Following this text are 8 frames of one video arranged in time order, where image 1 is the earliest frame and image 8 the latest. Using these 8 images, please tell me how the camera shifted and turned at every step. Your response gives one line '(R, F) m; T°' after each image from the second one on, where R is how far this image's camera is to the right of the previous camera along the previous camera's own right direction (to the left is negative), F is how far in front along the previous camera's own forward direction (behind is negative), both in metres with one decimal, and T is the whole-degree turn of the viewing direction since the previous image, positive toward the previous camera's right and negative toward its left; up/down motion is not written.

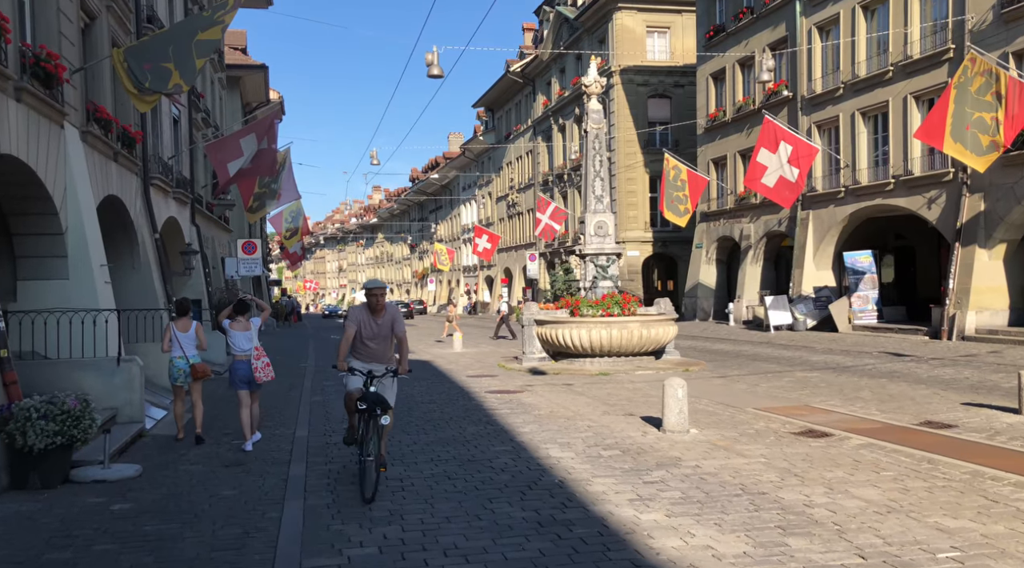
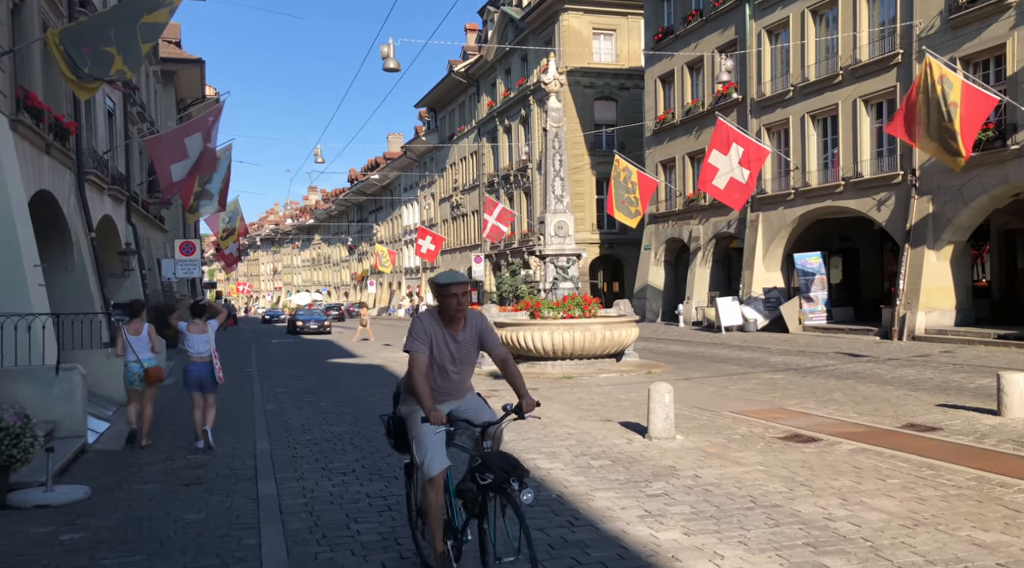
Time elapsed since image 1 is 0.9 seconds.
(-0.5, +0.5) m; +4°
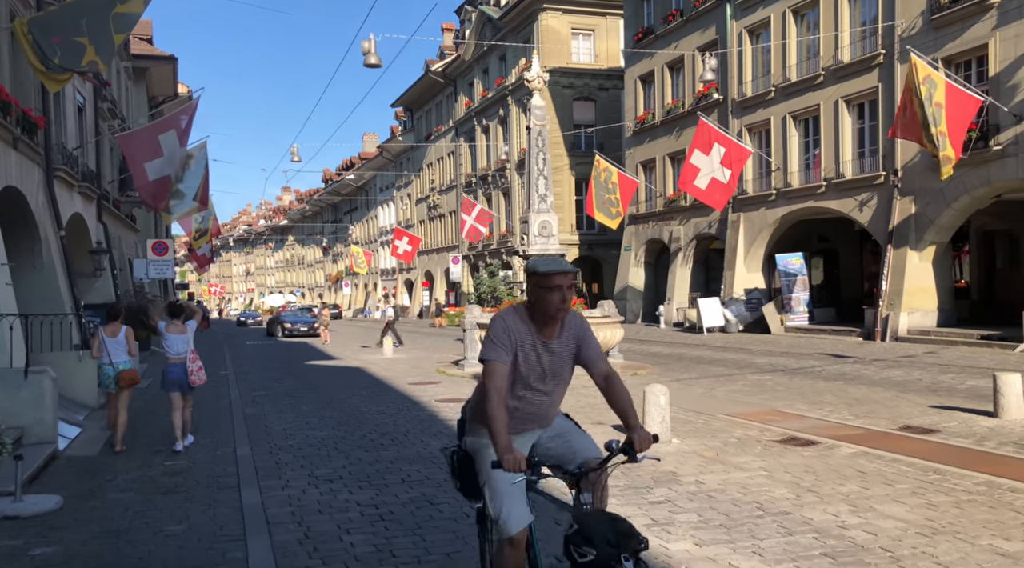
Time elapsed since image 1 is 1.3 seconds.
(-0.2, +0.3) m; +2°
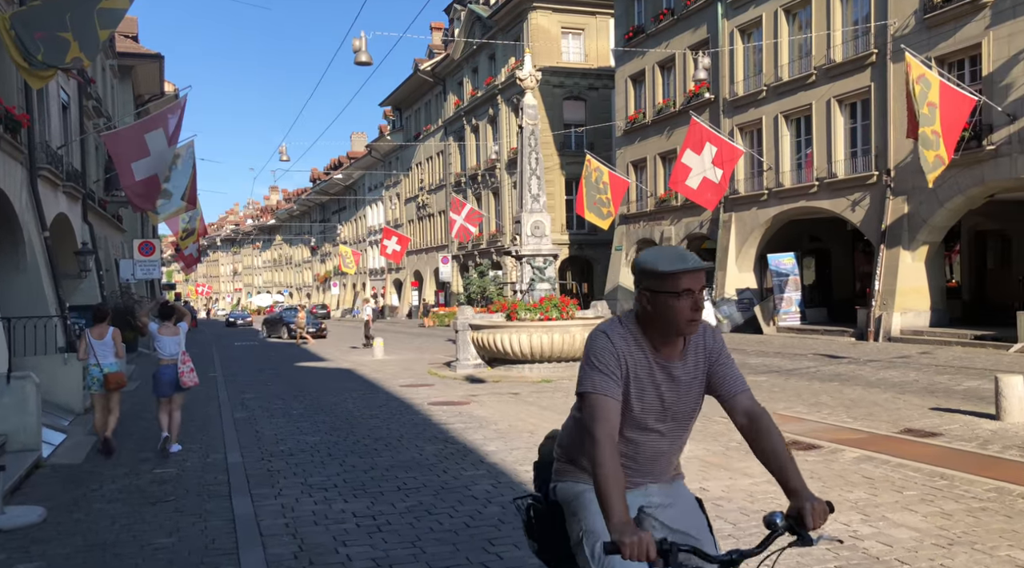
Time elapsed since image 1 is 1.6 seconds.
(-0.1, +0.2) m; +1°
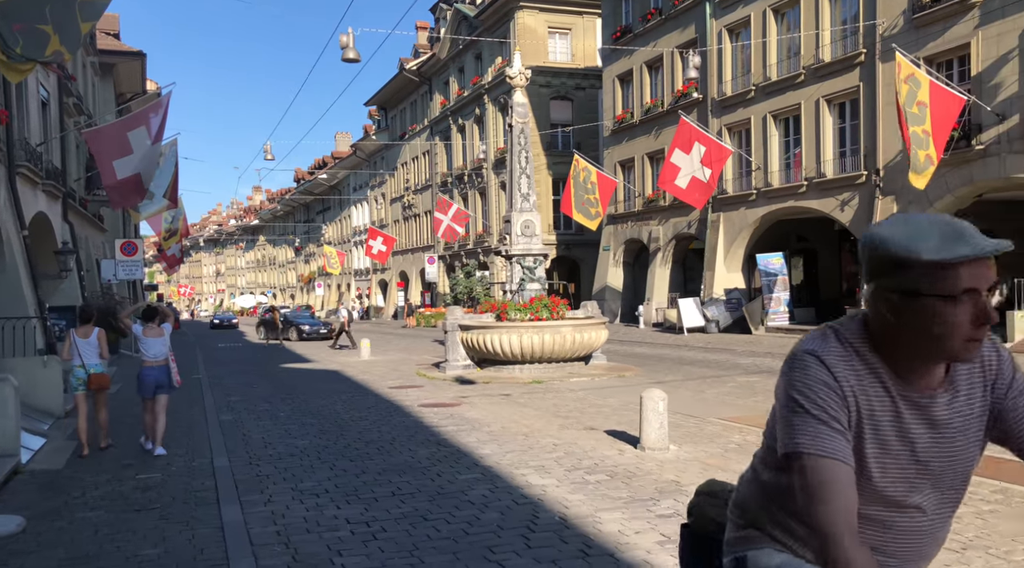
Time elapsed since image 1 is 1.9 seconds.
(-0.1, +0.2) m; +1°
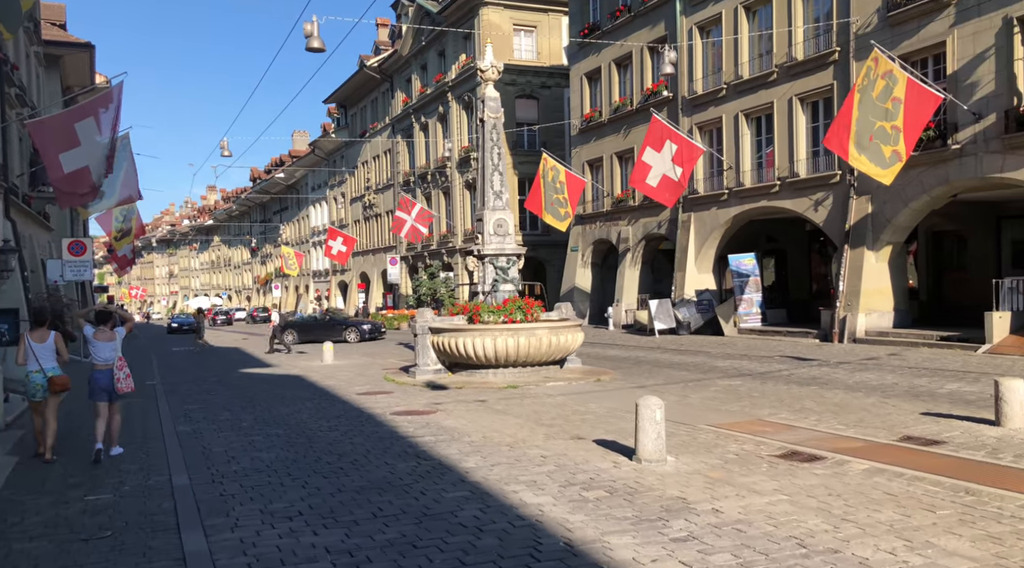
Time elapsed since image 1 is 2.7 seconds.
(-0.3, +0.7) m; +3°
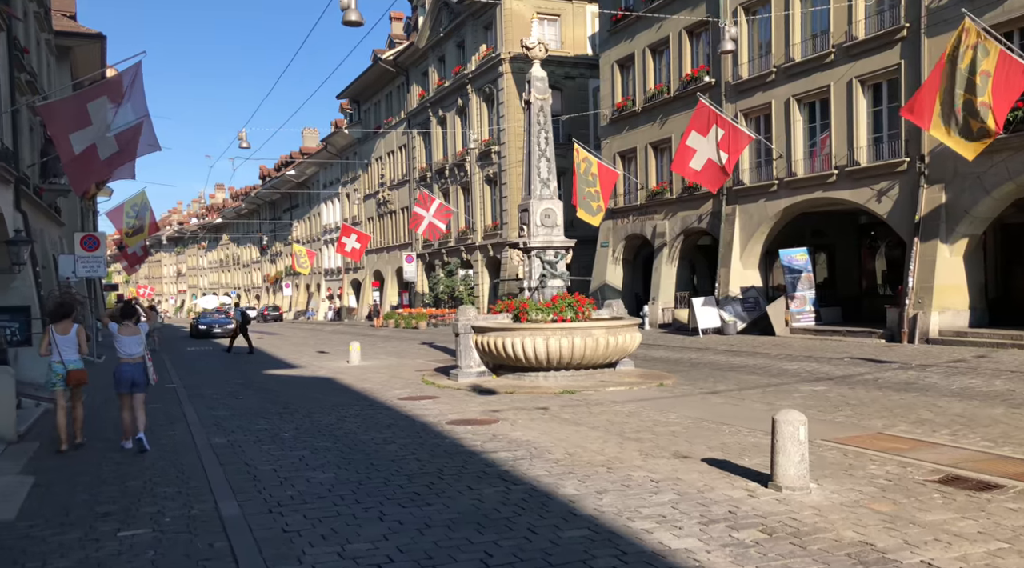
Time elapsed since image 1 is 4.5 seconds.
(-0.9, +1.5) m; 0°
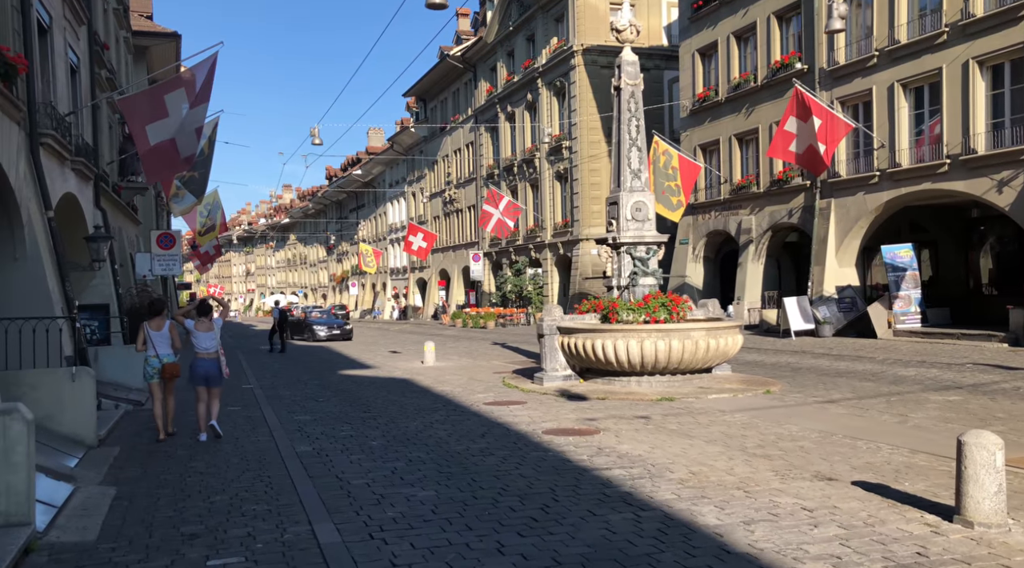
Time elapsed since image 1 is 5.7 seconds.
(-0.5, +1.0) m; -4°
